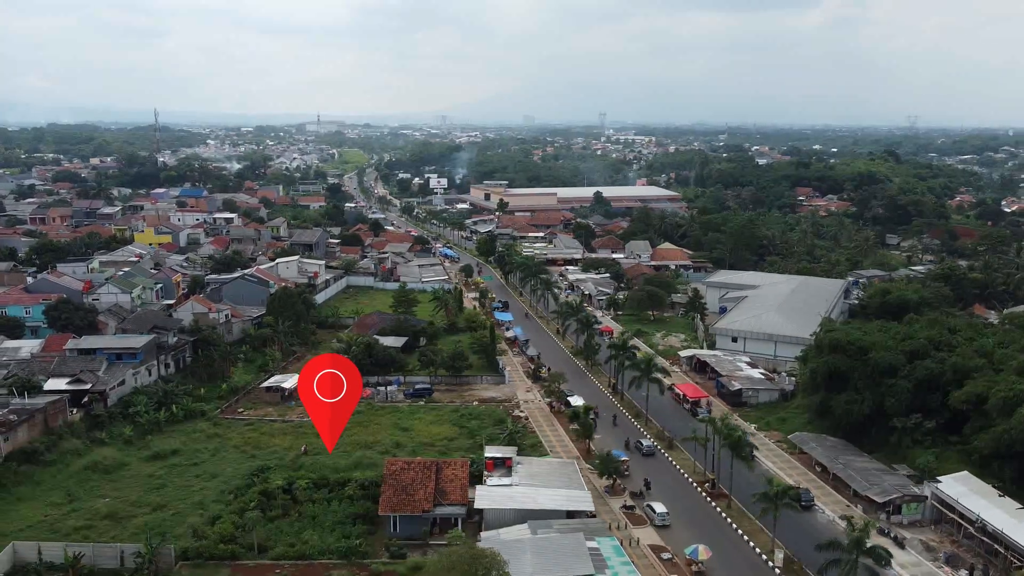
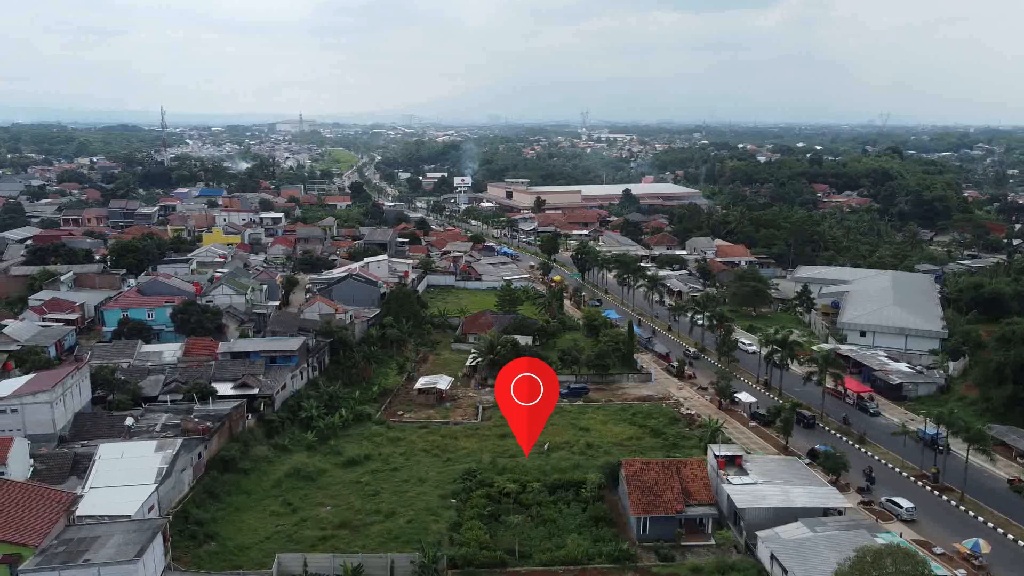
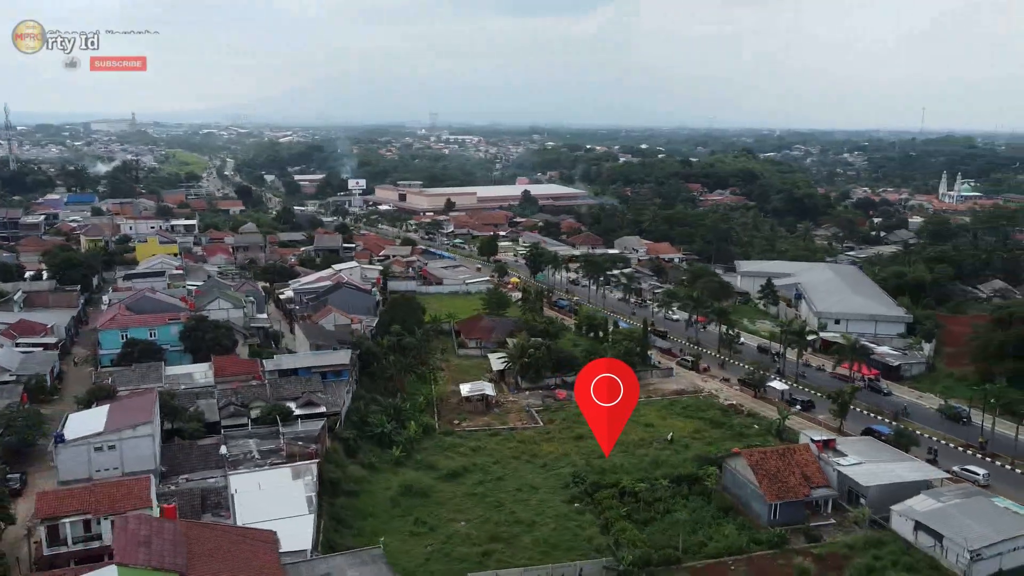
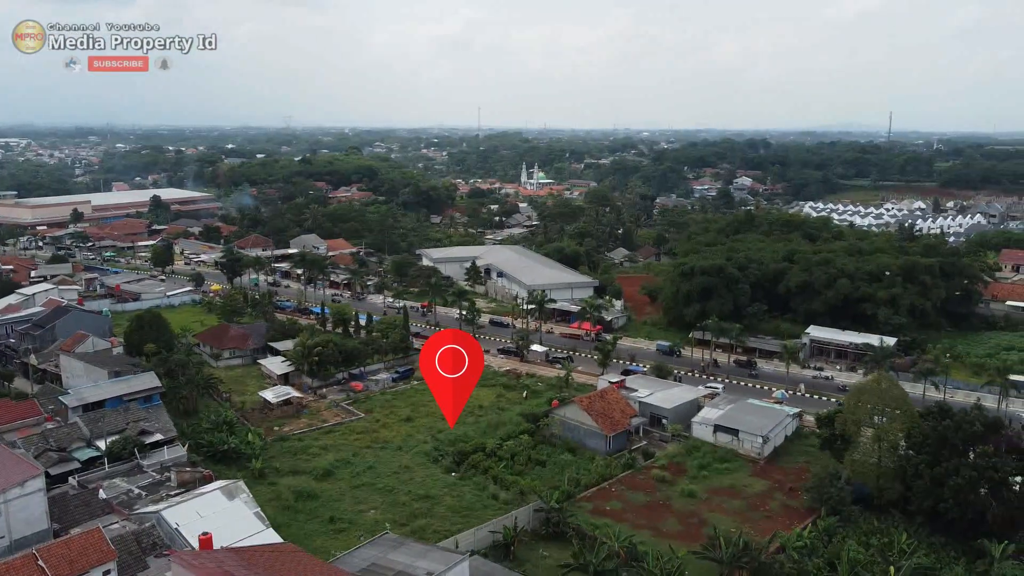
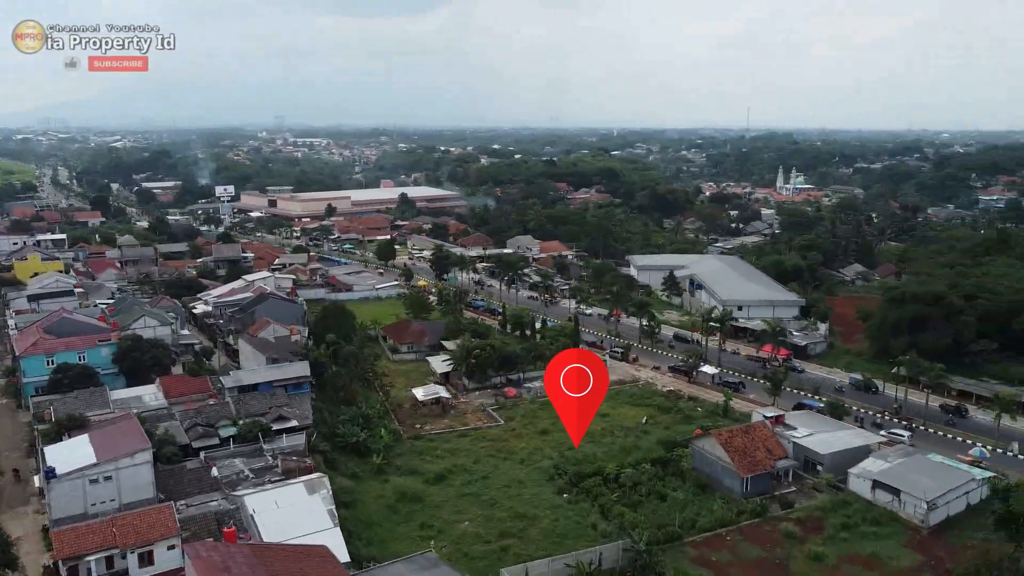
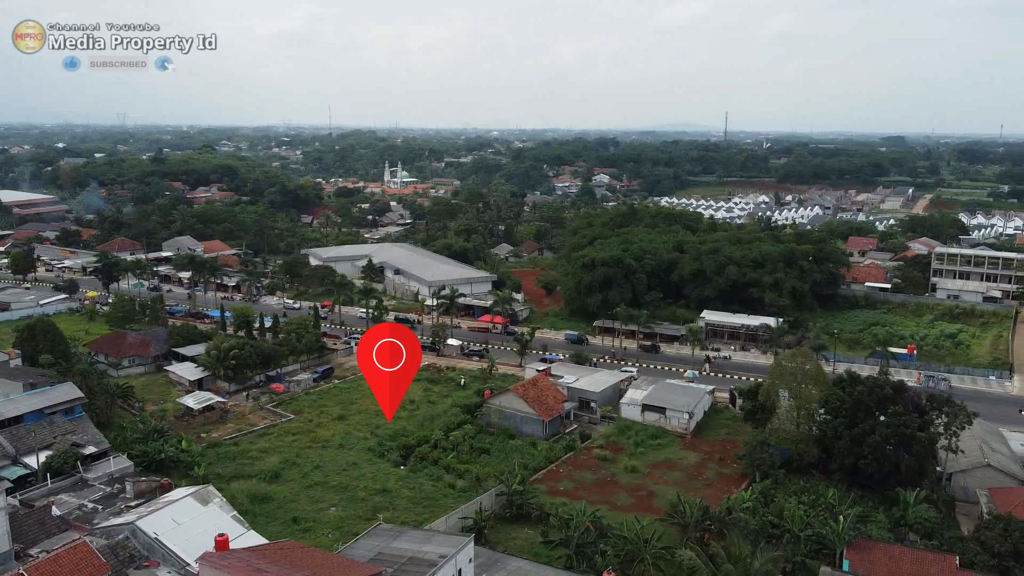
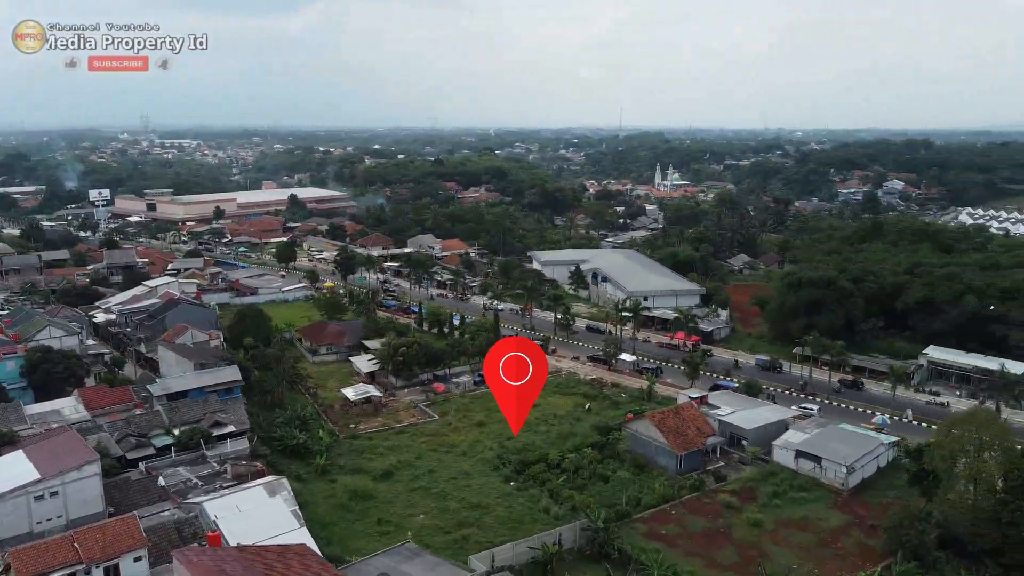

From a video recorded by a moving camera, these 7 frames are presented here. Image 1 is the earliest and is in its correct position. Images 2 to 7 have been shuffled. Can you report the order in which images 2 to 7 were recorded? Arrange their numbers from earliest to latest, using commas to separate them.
2, 3, 5, 7, 4, 6
